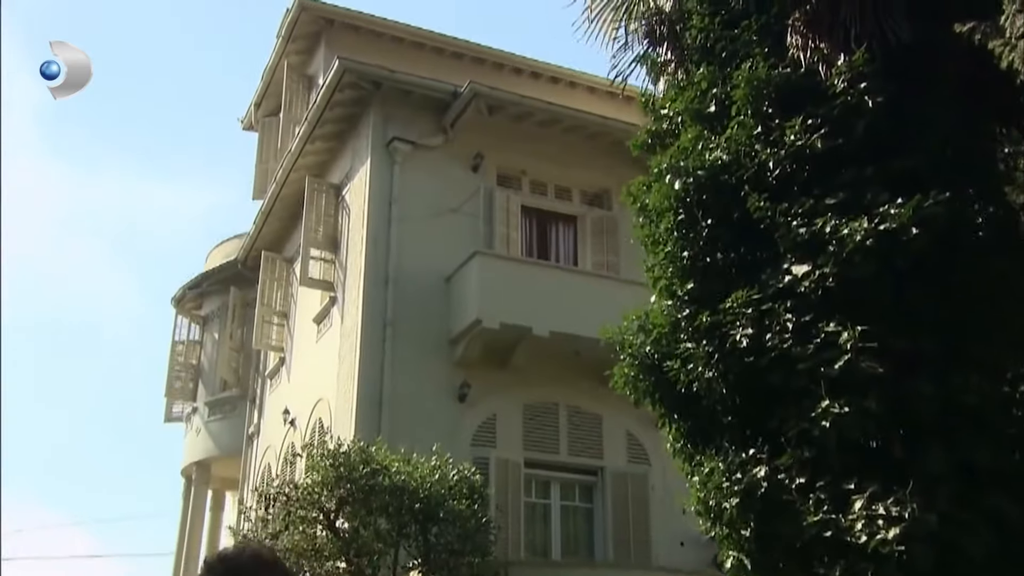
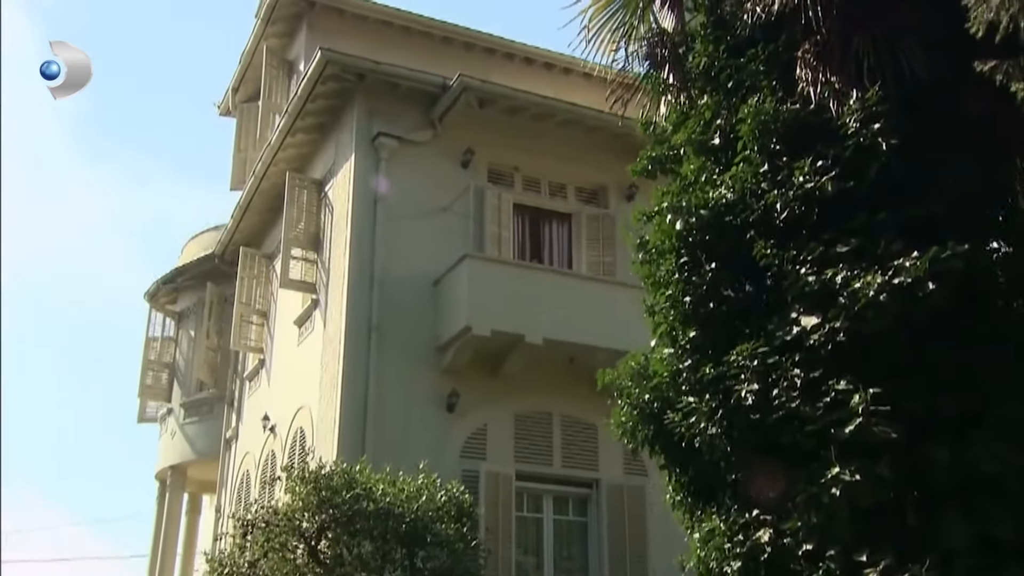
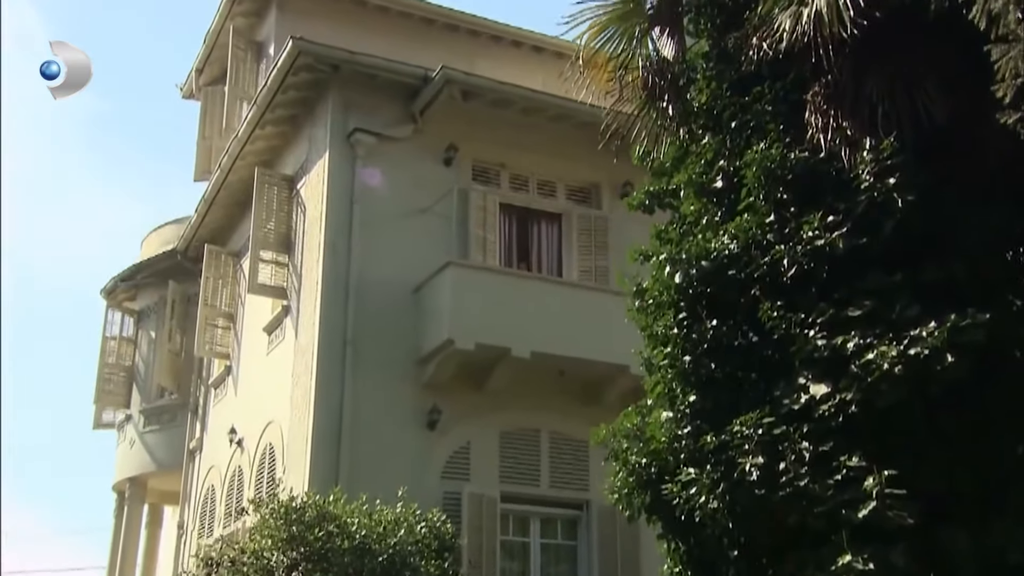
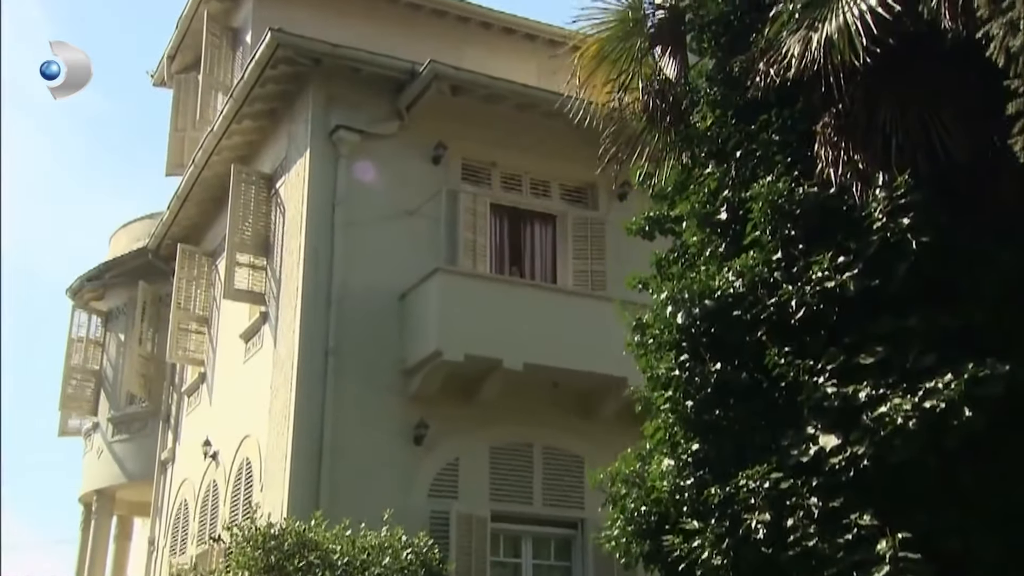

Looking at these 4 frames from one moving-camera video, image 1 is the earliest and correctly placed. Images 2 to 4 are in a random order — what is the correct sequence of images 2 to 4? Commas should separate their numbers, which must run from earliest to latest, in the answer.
2, 3, 4
